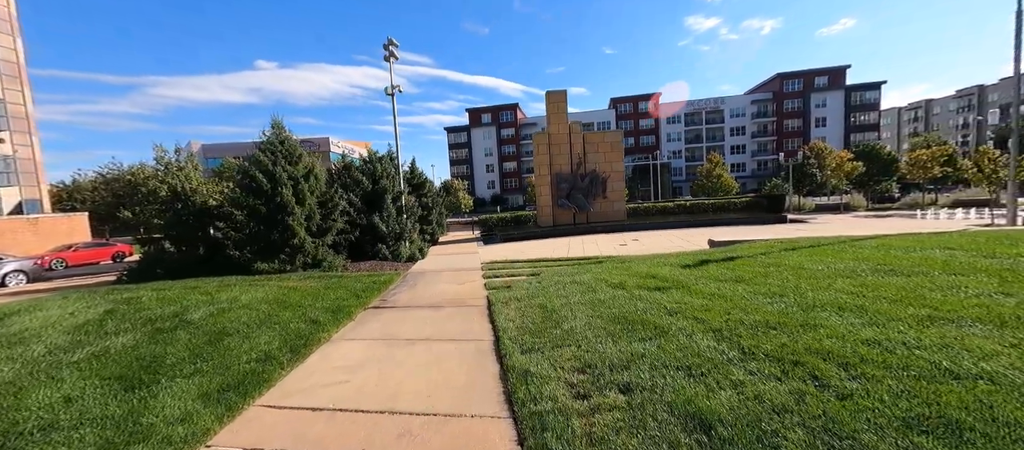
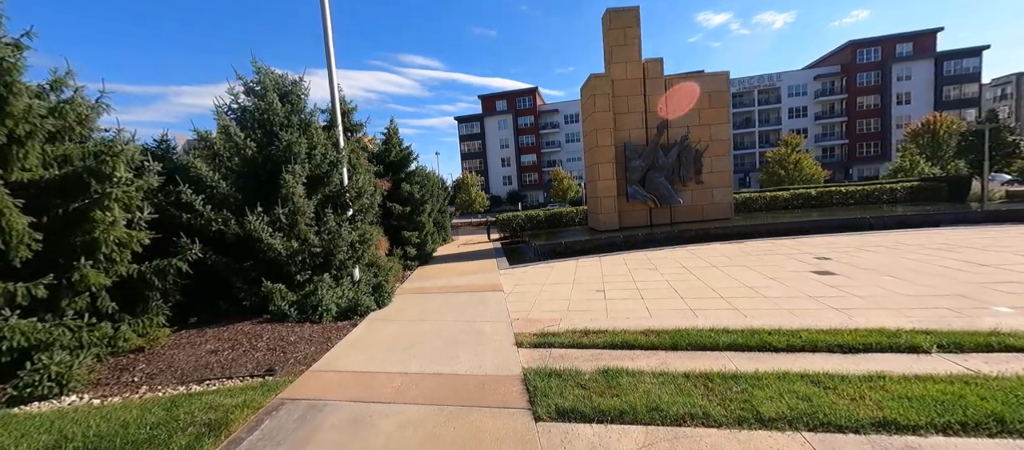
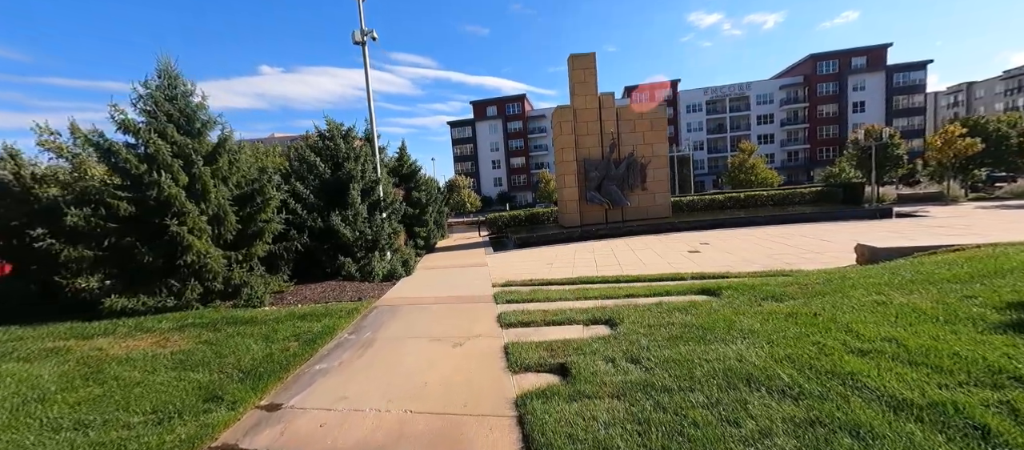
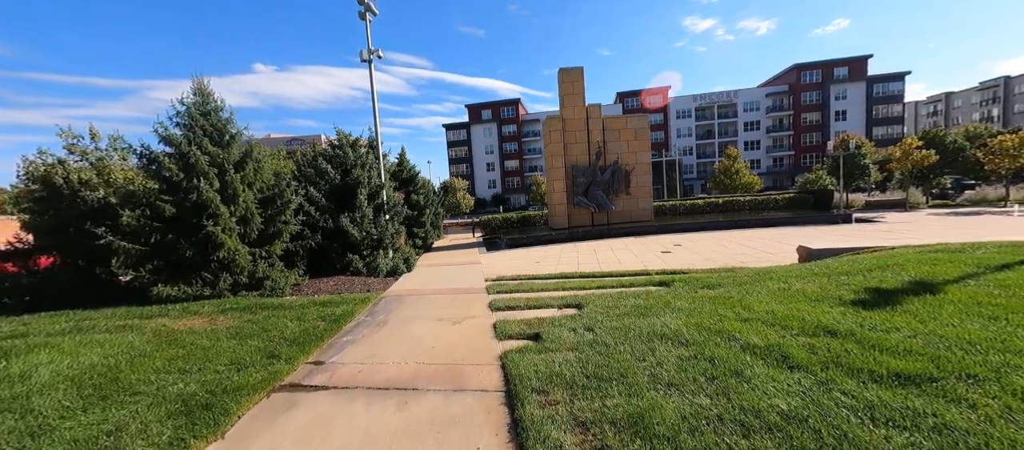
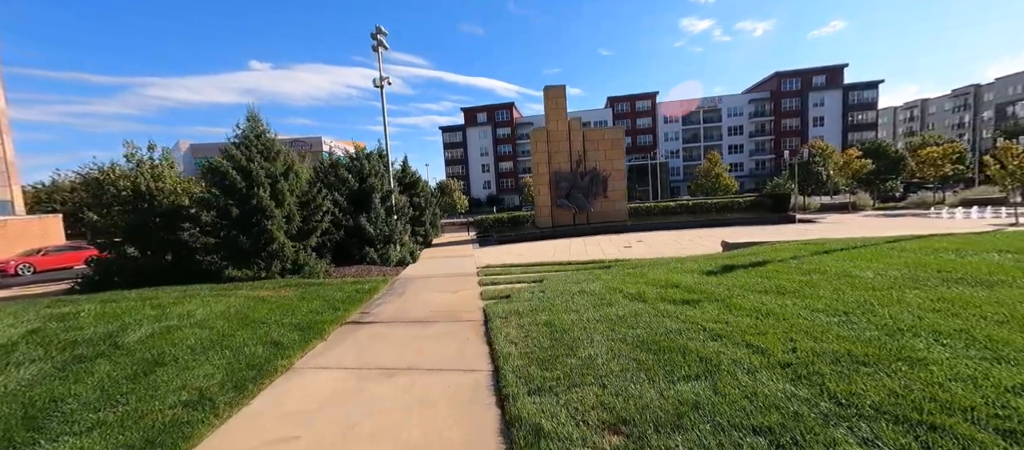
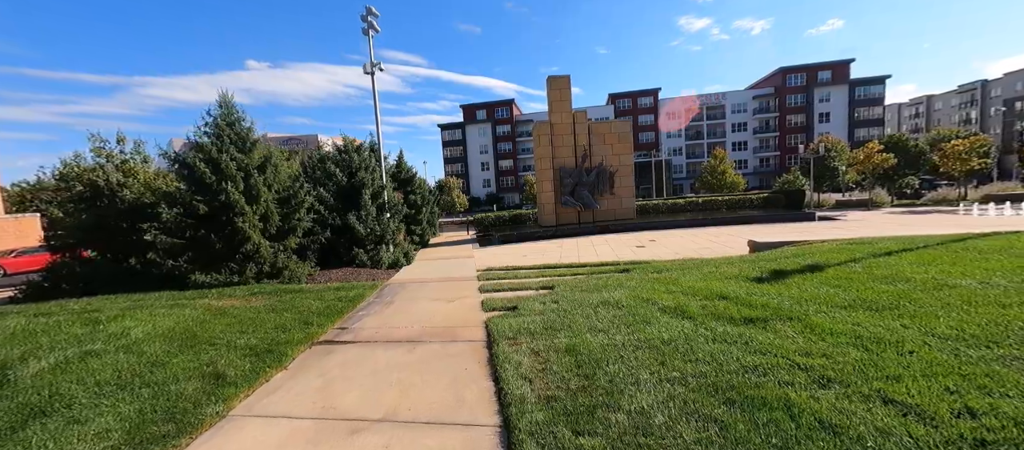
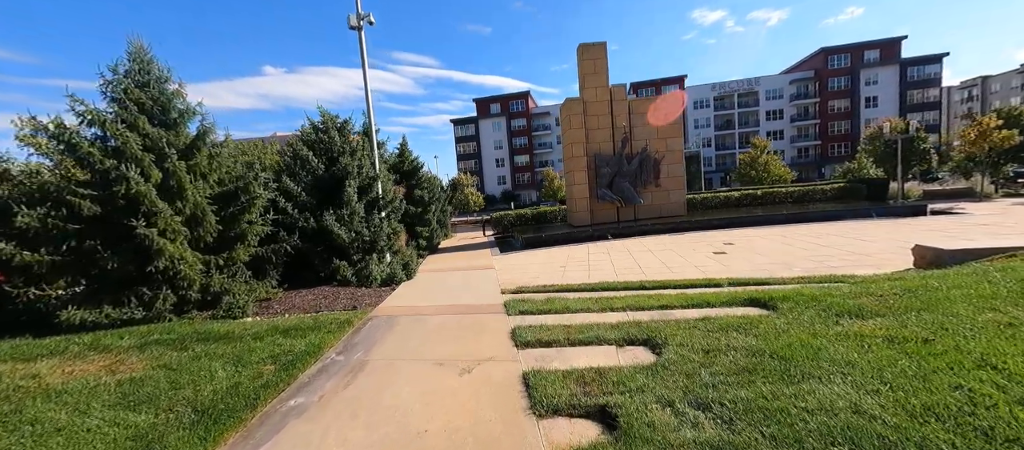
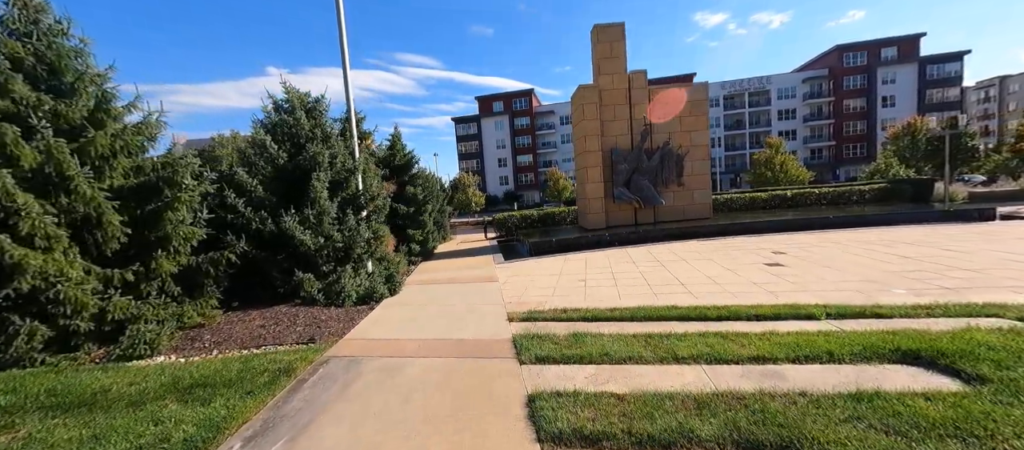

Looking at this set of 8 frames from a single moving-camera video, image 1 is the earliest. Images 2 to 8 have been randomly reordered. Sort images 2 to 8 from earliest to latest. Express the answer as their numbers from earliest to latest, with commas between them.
5, 6, 4, 3, 7, 8, 2
